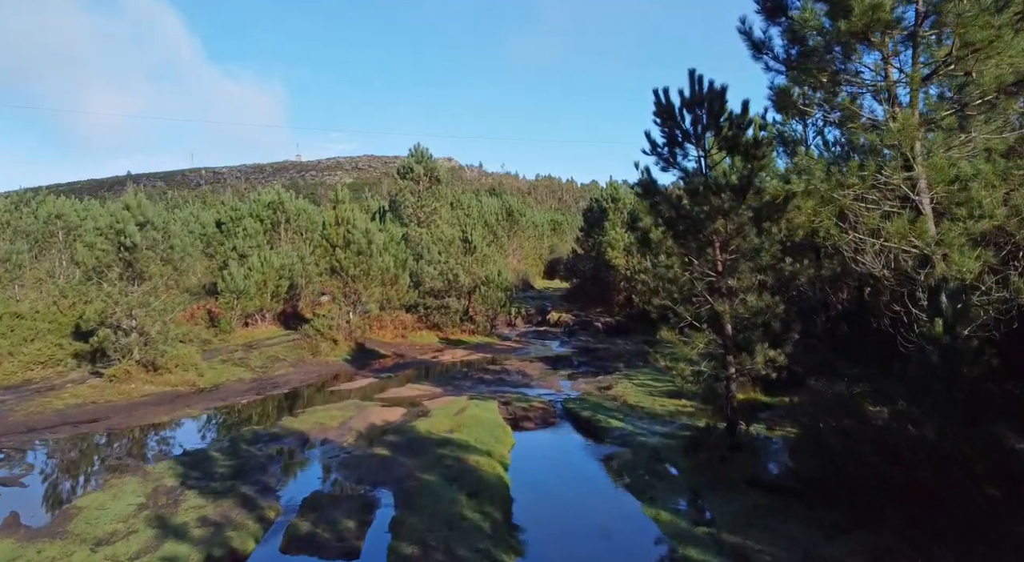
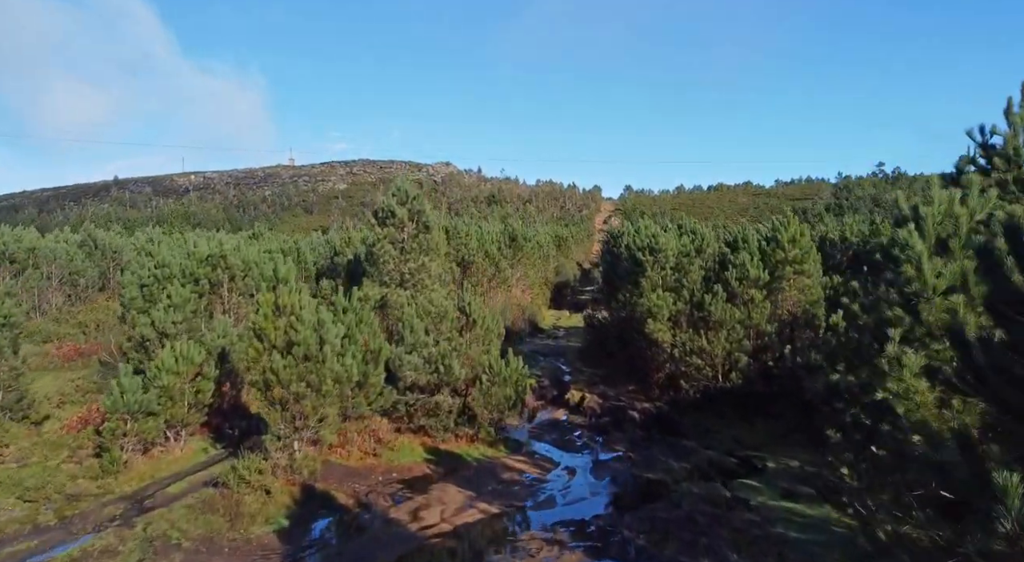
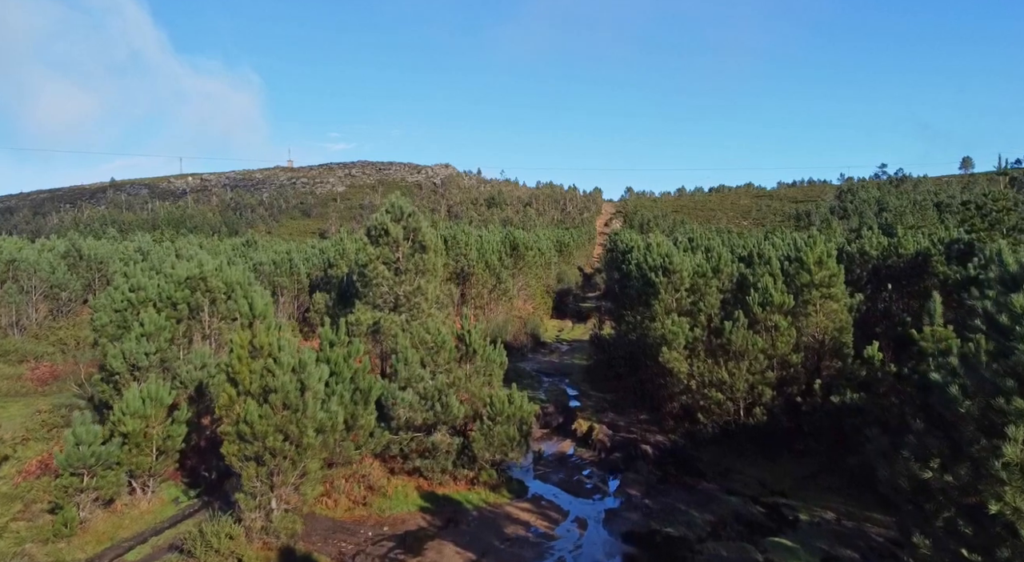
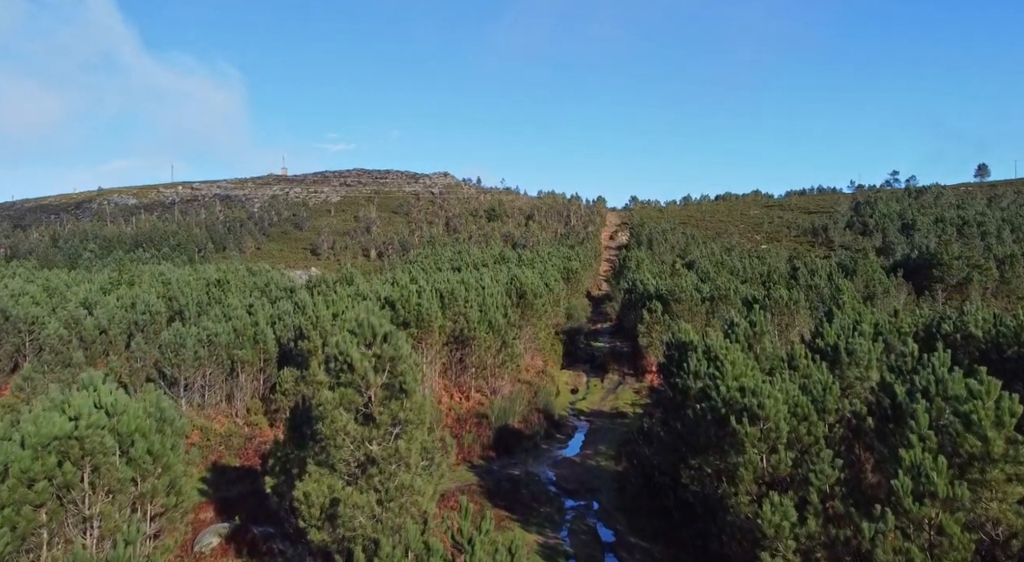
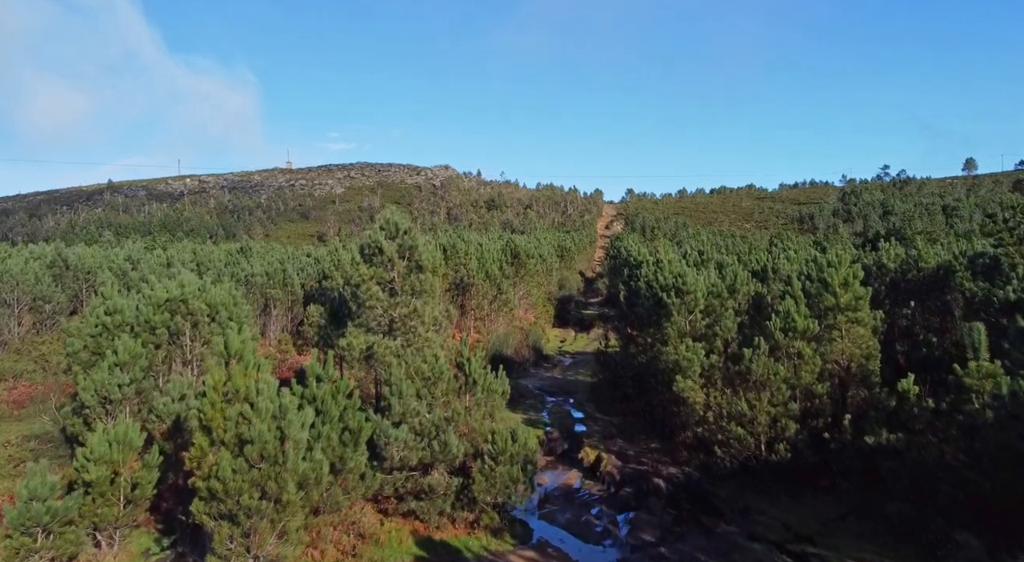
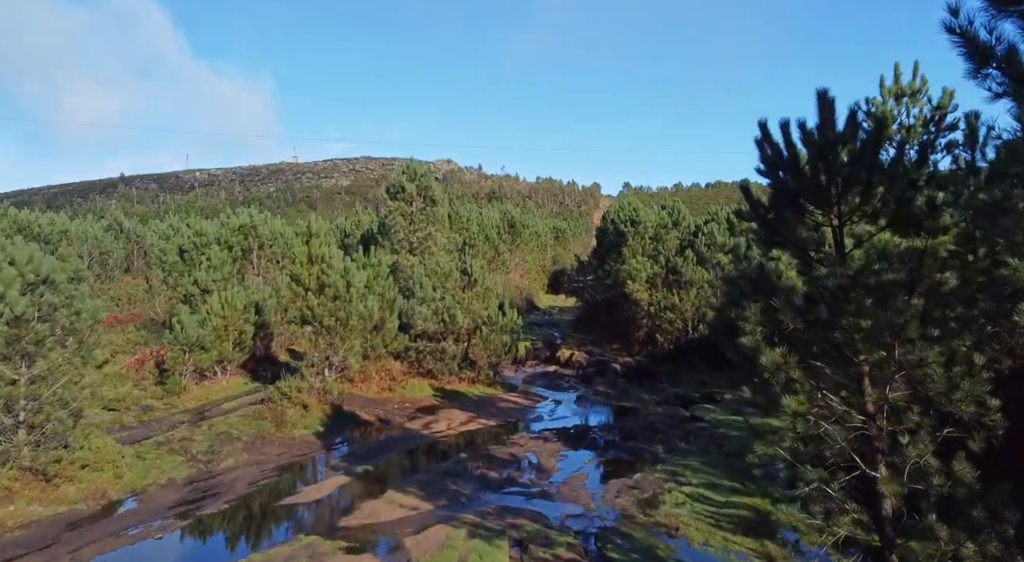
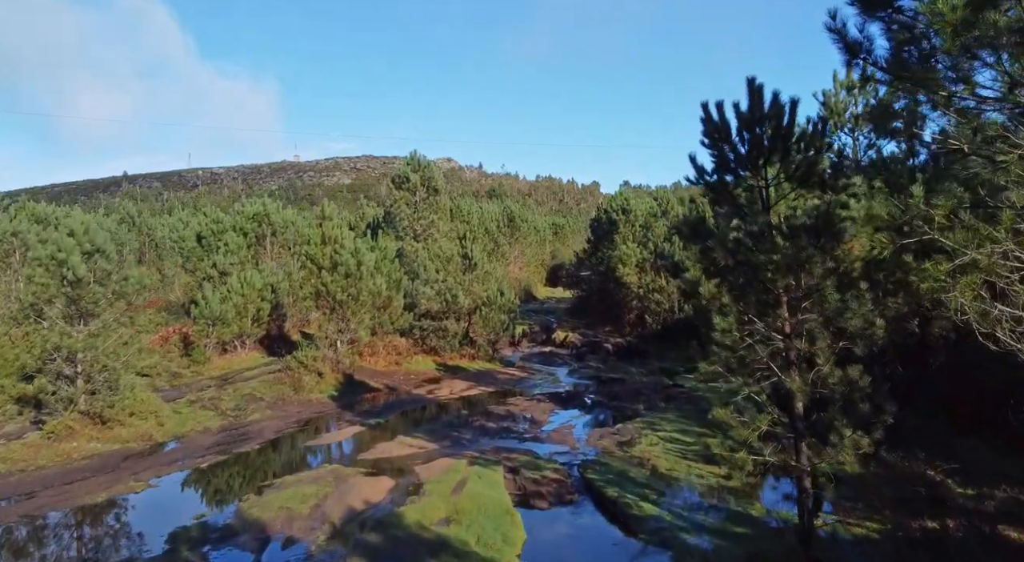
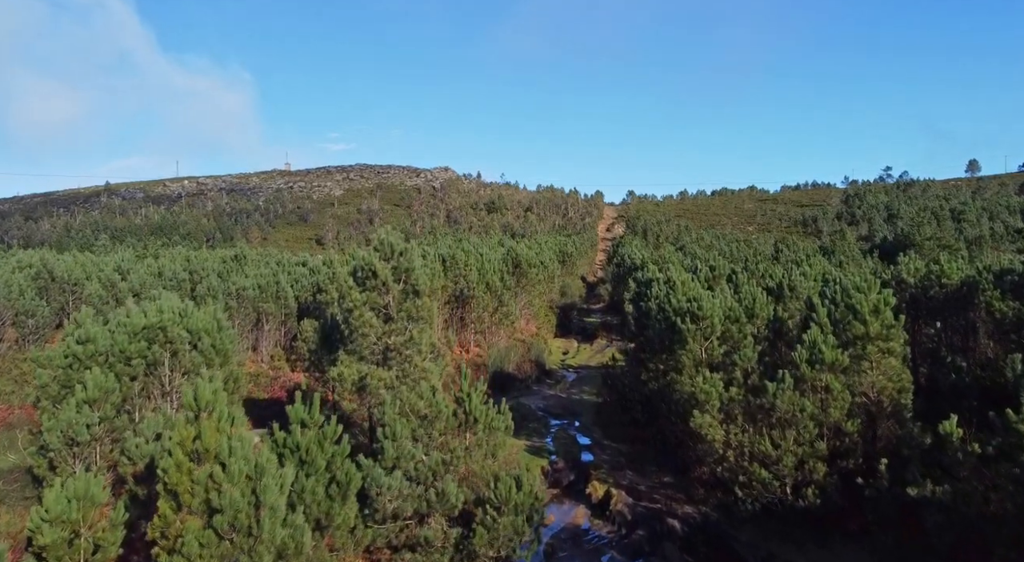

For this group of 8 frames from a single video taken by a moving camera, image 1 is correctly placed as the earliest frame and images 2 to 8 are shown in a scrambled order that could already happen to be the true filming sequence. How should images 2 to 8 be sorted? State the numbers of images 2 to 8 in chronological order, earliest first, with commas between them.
7, 6, 2, 3, 5, 8, 4
